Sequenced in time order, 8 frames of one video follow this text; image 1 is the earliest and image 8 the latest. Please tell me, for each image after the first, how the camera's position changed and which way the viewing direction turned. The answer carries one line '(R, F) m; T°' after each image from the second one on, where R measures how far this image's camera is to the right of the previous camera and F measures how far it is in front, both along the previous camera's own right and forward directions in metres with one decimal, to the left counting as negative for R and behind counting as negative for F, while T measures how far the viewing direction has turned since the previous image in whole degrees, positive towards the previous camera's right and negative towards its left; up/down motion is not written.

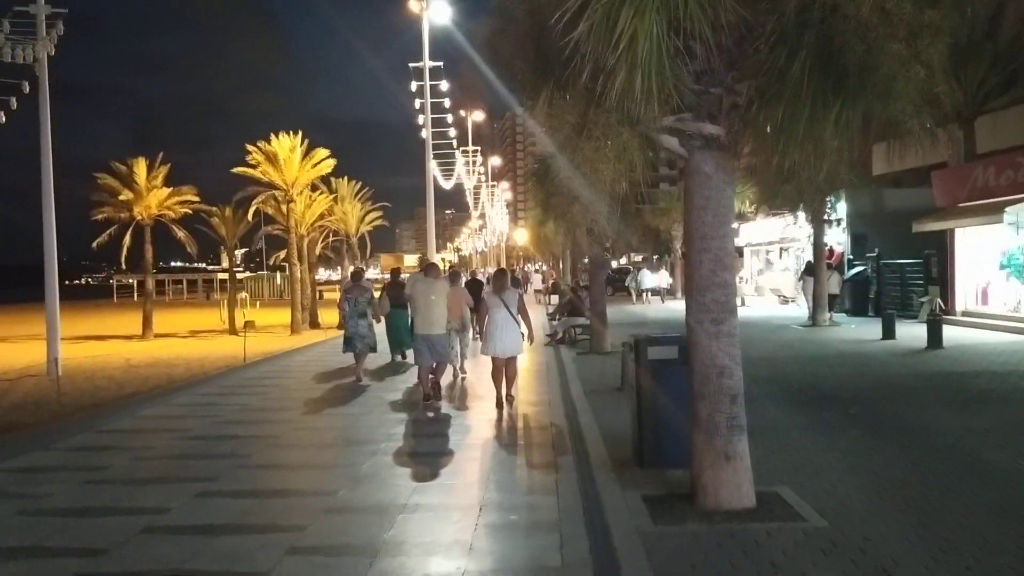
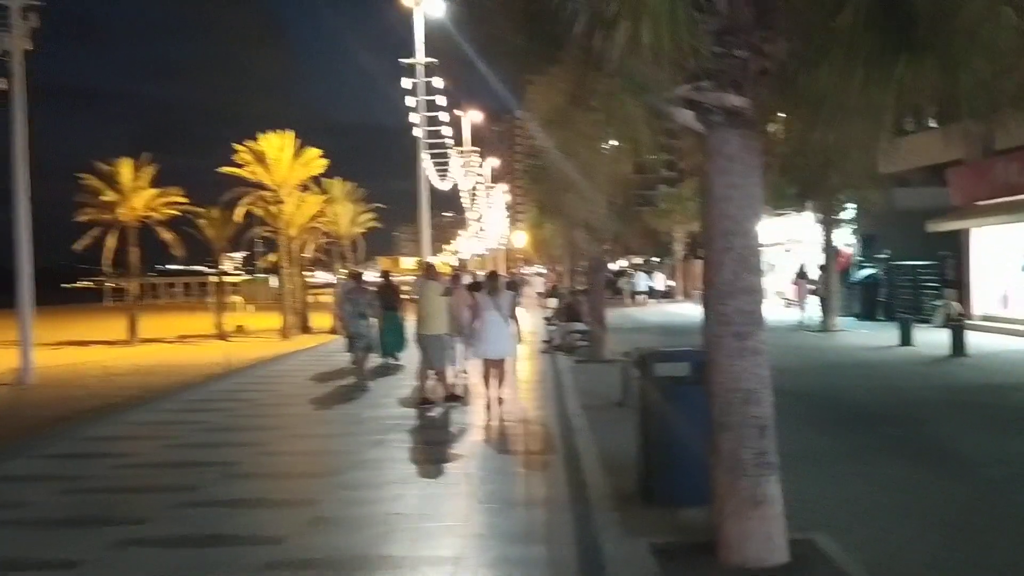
(+0.1, +1.2) m; 0°
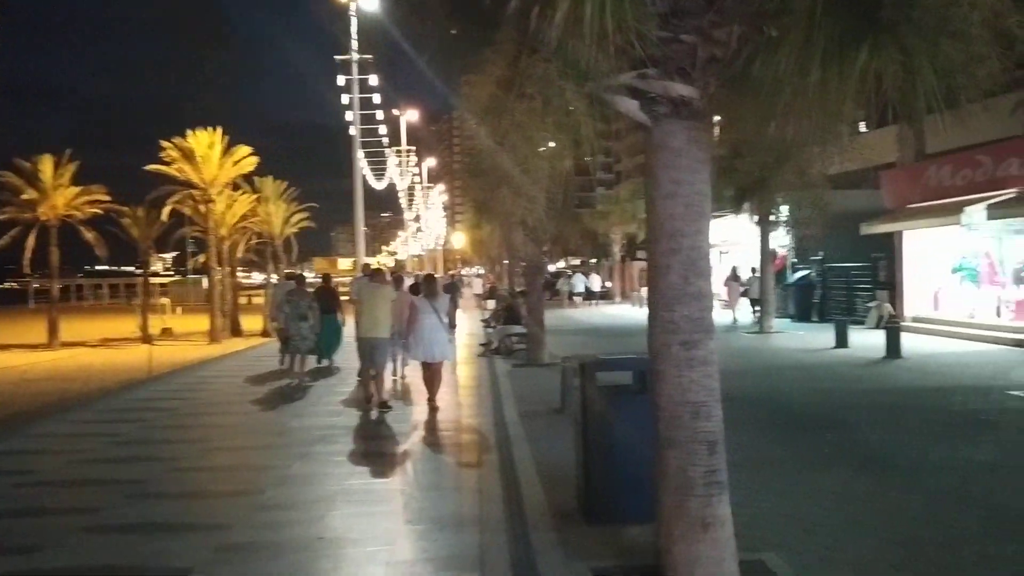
(0.0, +0.4) m; +4°
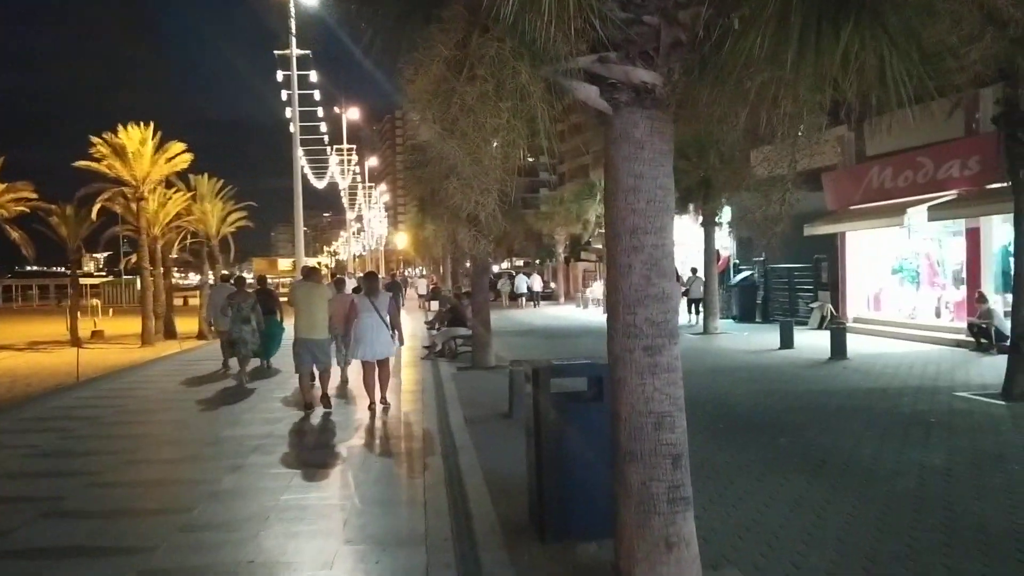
(0.0, +0.4) m; +3°
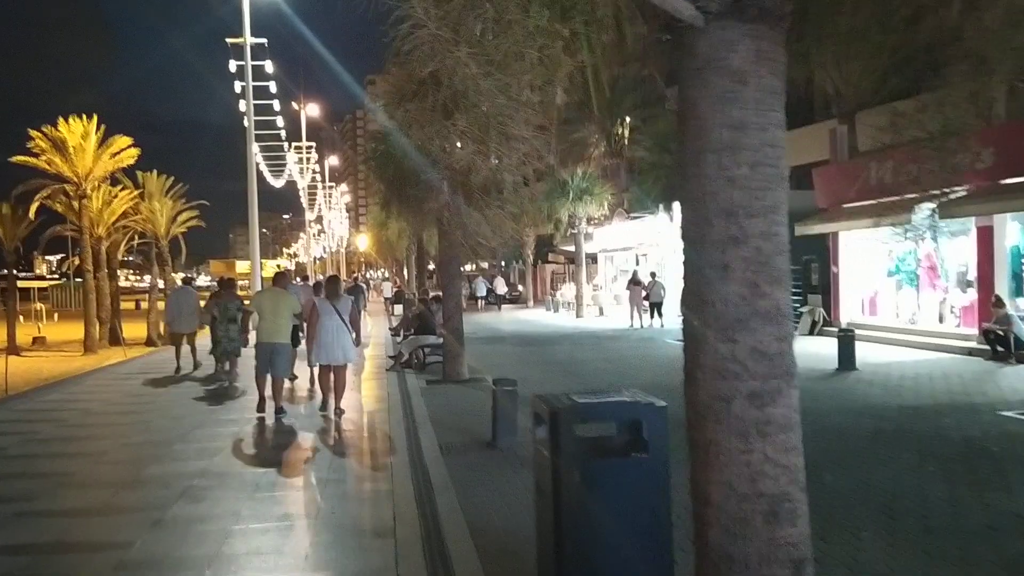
(-0.2, +1.6) m; +2°
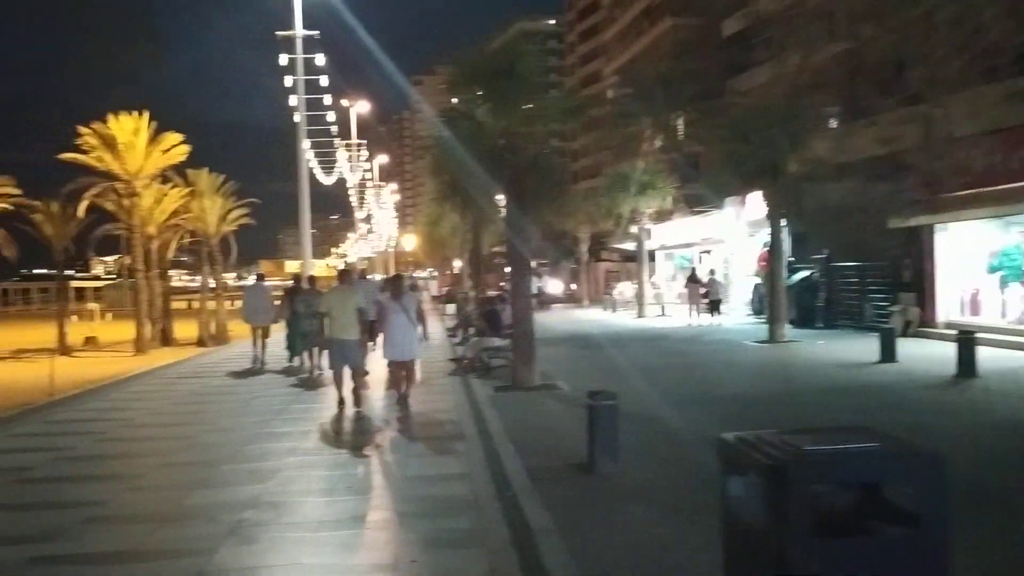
(-0.4, +1.3) m; -3°
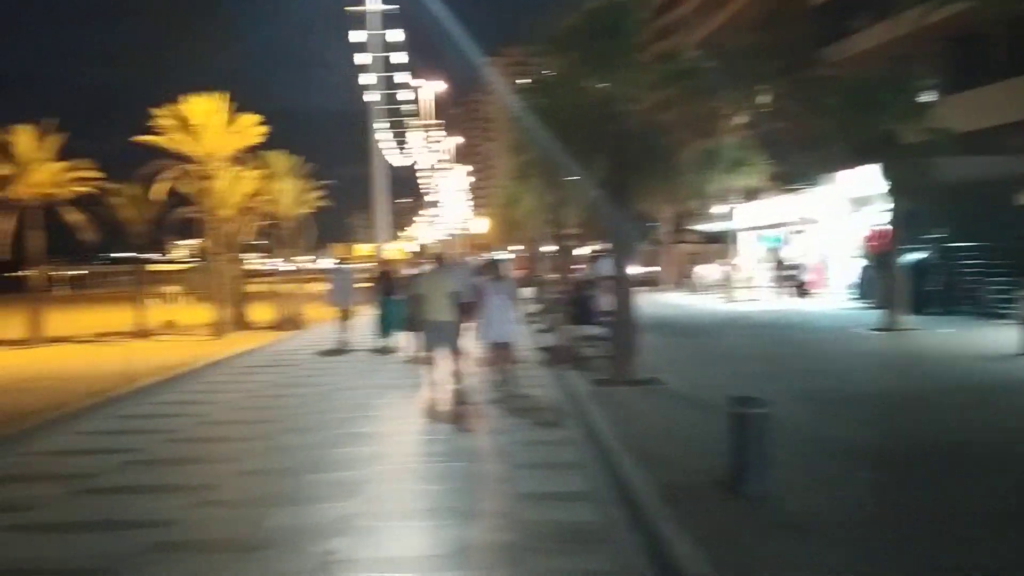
(-0.4, +1.2) m; -4°
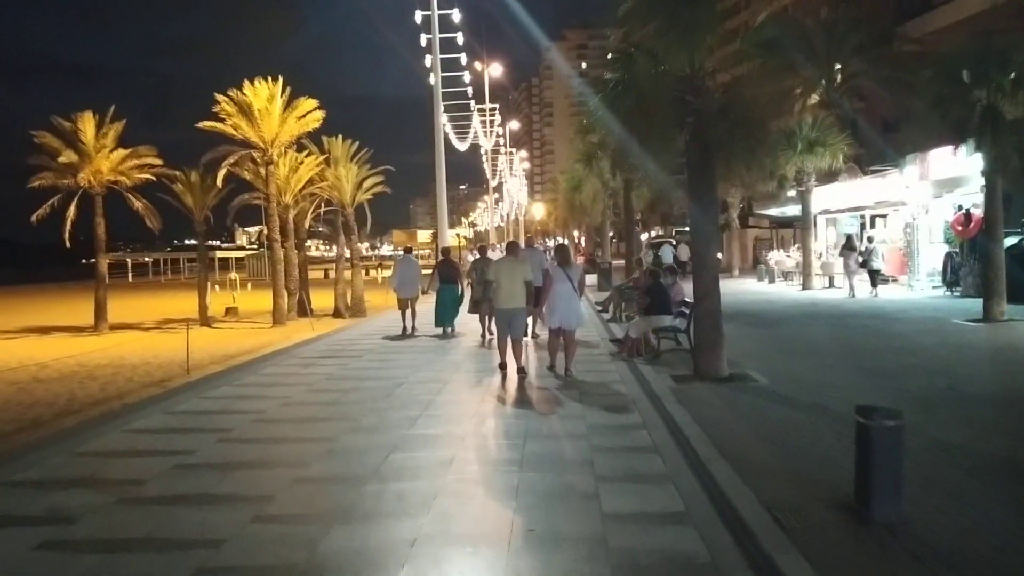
(-0.2, +0.8) m; -4°
